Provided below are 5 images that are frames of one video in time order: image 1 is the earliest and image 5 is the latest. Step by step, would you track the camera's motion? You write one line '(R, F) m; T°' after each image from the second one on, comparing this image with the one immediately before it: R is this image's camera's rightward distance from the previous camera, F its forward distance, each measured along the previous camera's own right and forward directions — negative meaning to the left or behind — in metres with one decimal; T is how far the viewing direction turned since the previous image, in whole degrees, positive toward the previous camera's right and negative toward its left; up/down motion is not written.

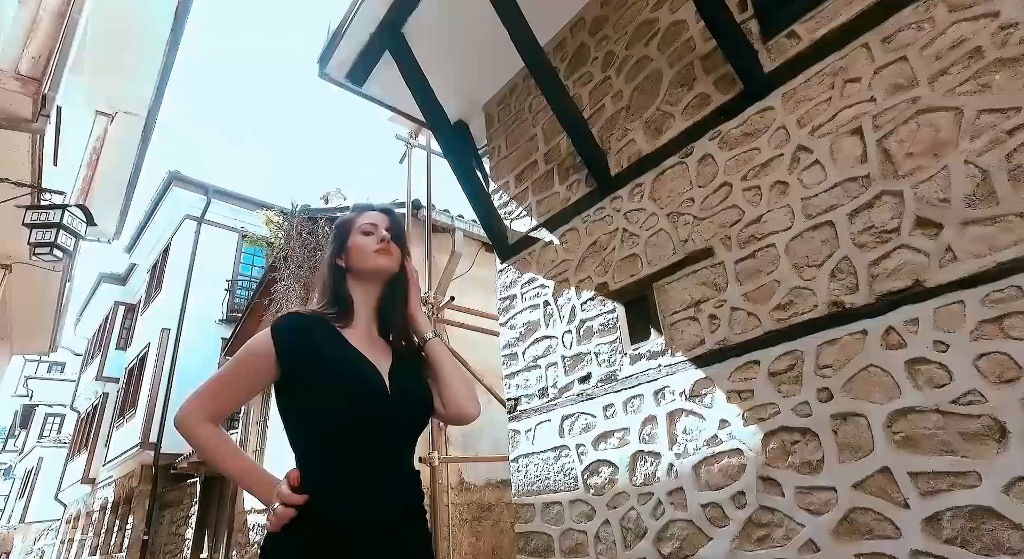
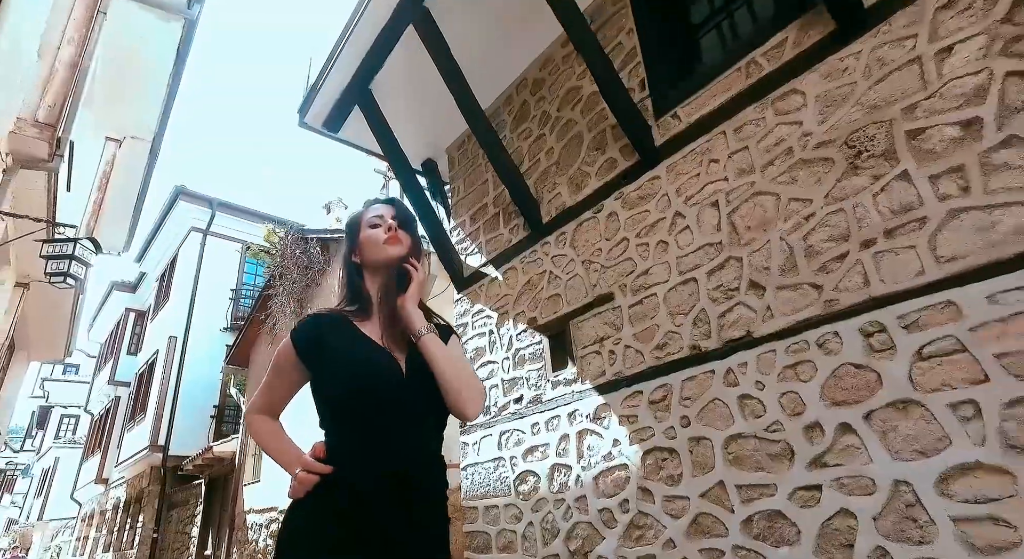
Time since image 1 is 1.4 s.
(+0.4, -0.5) m; -1°
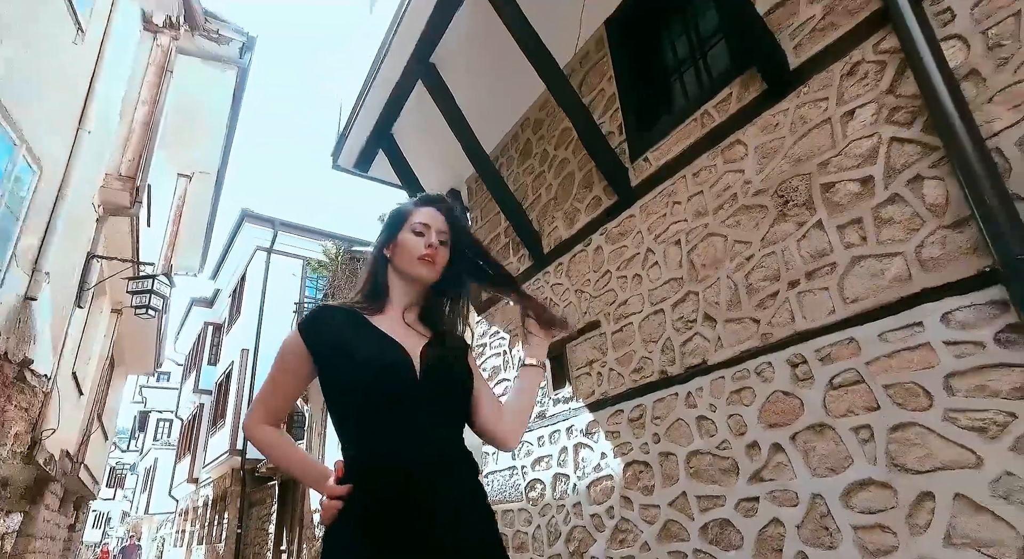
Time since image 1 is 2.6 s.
(+0.4, -0.4) m; -6°
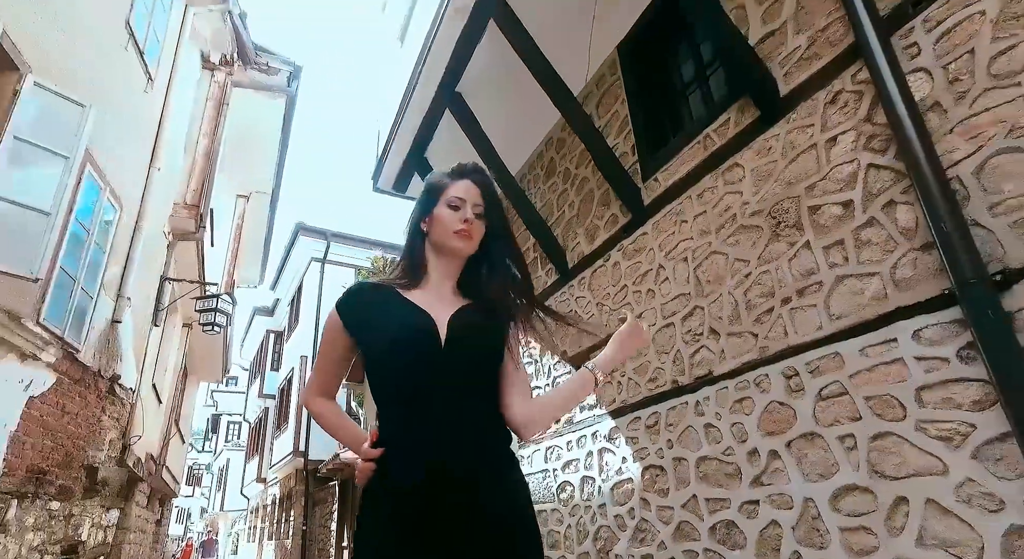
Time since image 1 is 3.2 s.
(+0.2, -0.2) m; -5°
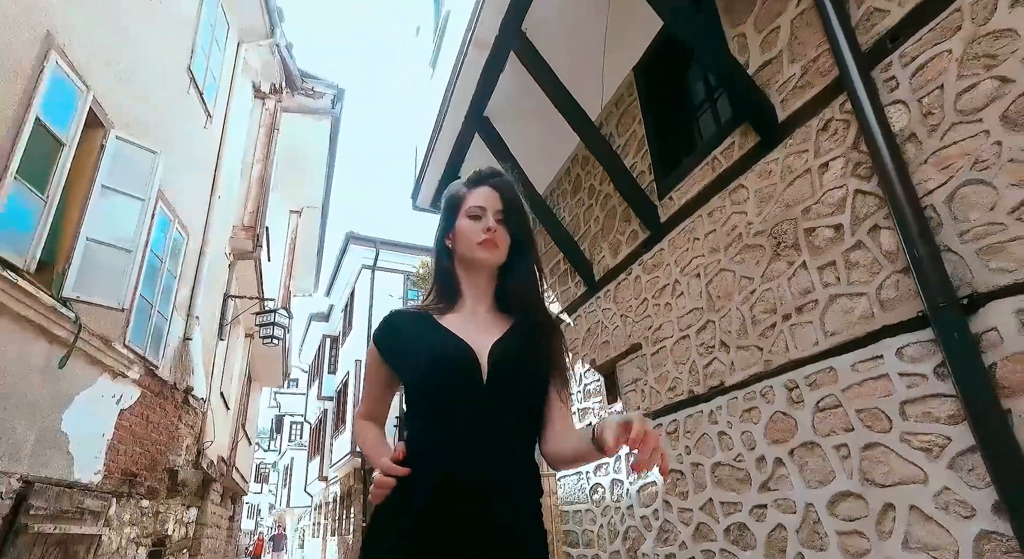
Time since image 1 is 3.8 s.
(+0.1, -0.2) m; -5°
